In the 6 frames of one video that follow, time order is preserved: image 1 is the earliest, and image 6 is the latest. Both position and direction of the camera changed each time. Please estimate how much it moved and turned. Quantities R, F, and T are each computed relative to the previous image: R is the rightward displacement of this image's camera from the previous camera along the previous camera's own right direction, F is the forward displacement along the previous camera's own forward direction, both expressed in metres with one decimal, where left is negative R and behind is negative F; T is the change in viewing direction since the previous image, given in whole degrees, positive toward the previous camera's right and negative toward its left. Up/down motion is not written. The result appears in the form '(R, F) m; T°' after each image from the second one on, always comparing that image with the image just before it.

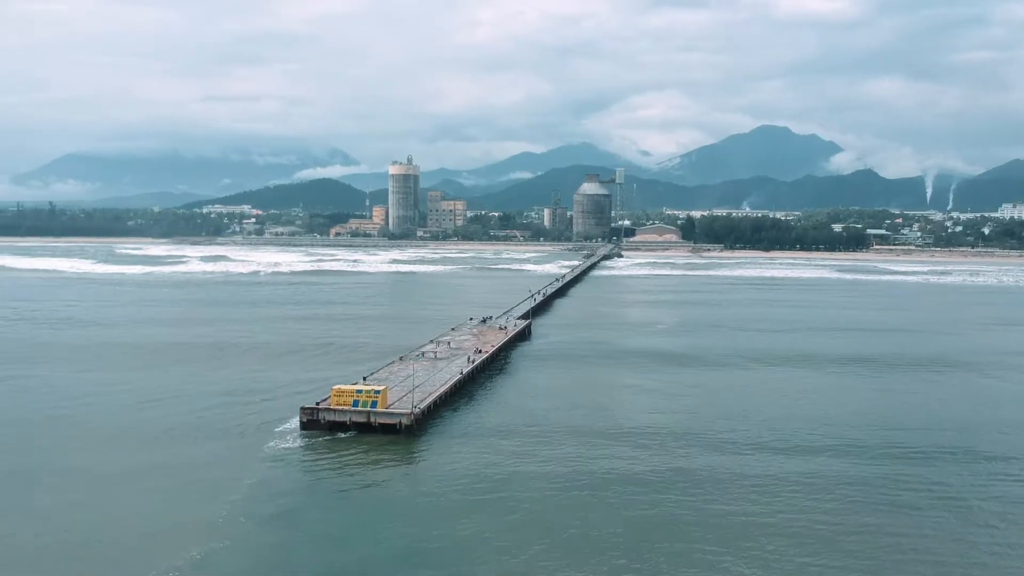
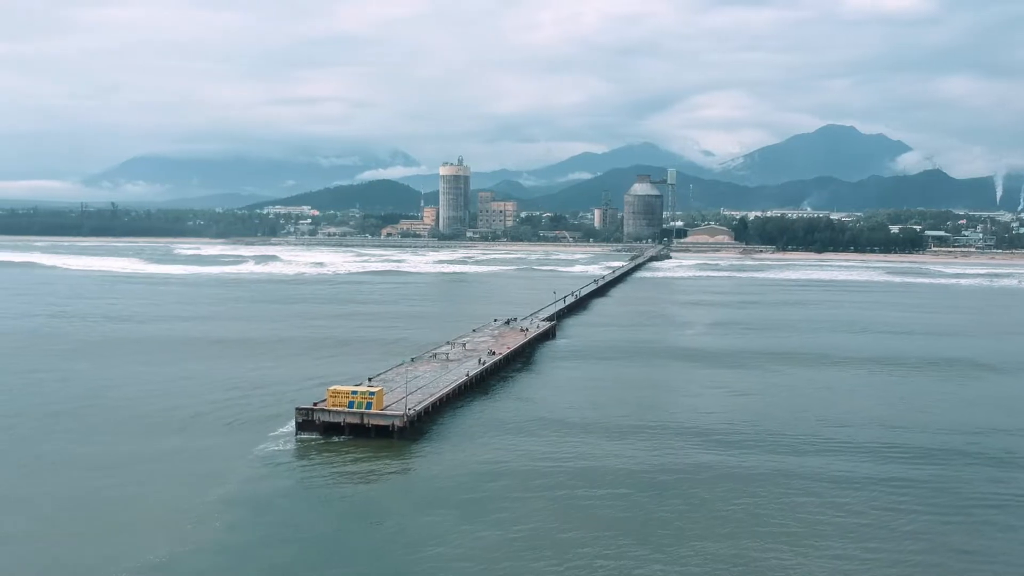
(+0.6, +0.2) m; -3°
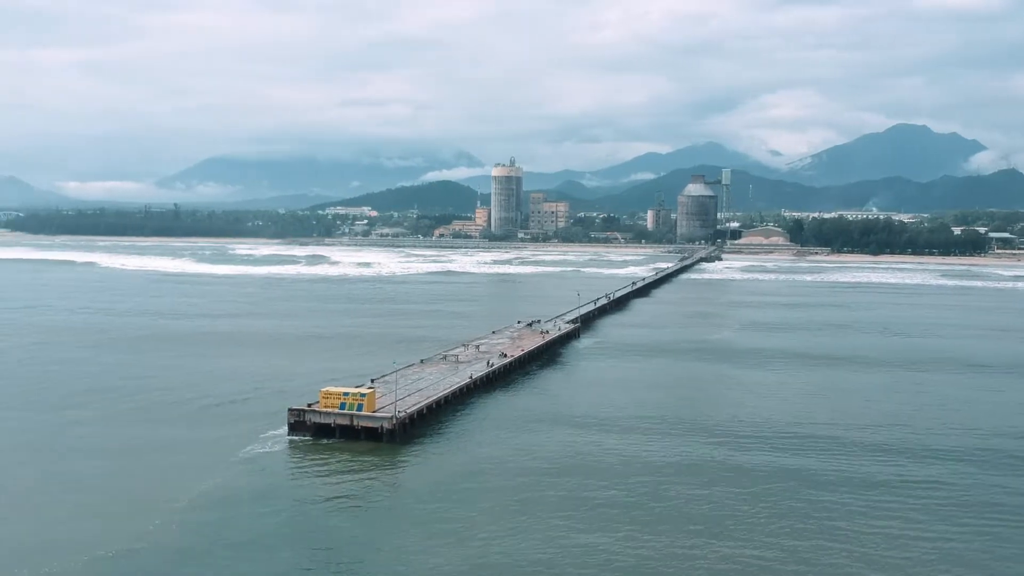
(+0.6, +0.2) m; -3°
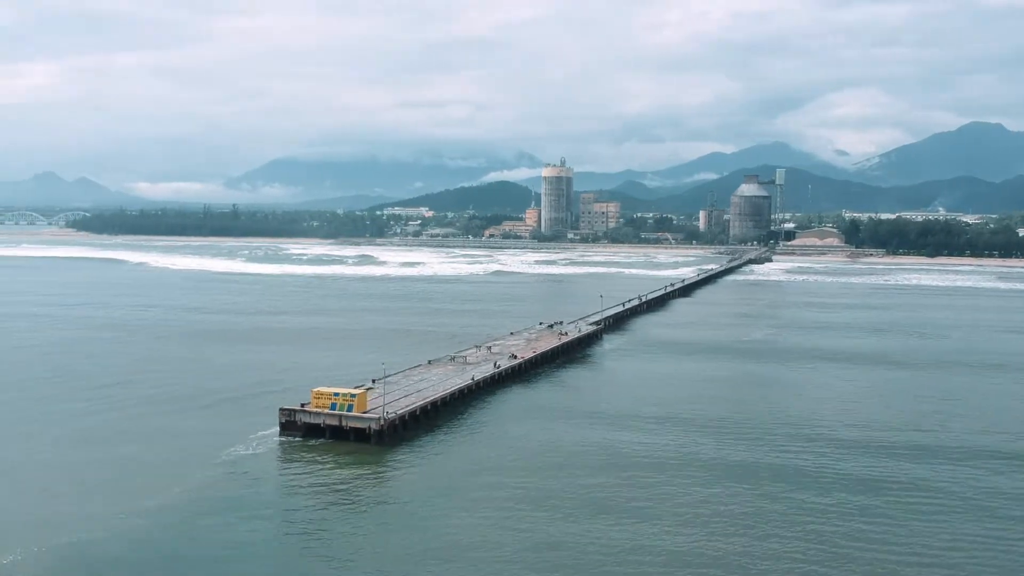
(+0.6, +0.2) m; -3°
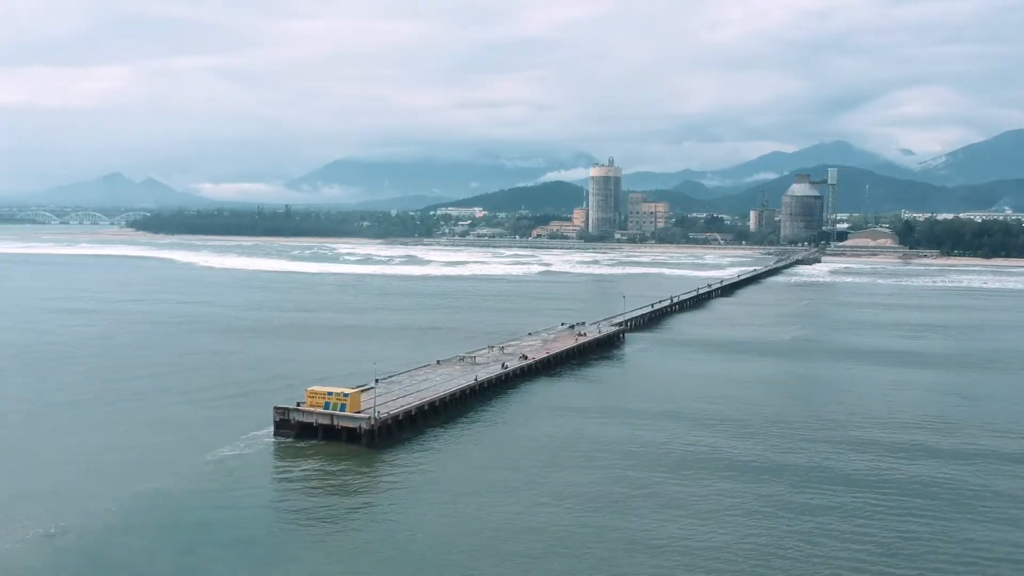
(+0.5, +0.2) m; -3°
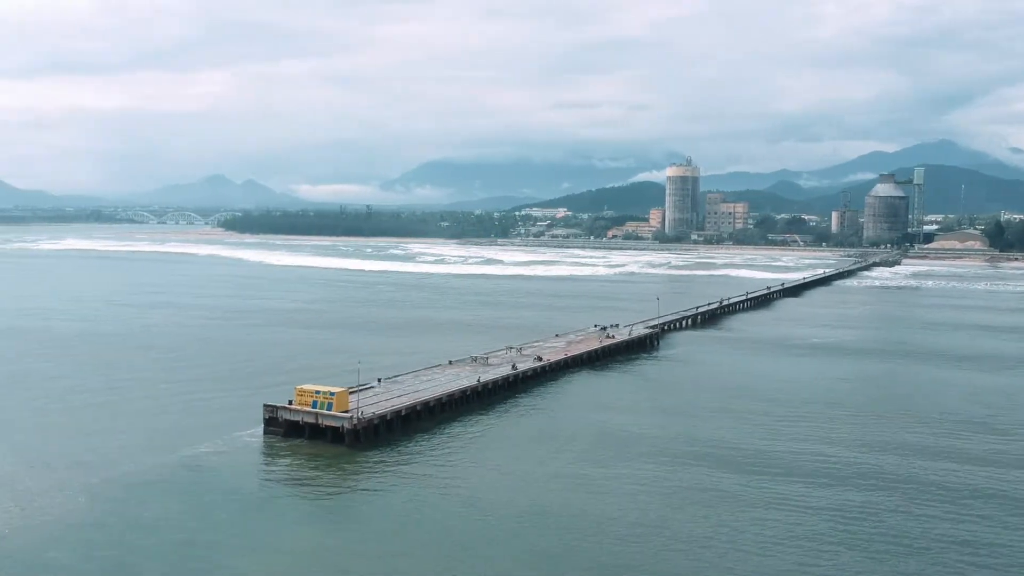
(+0.9, +0.3) m; -5°
